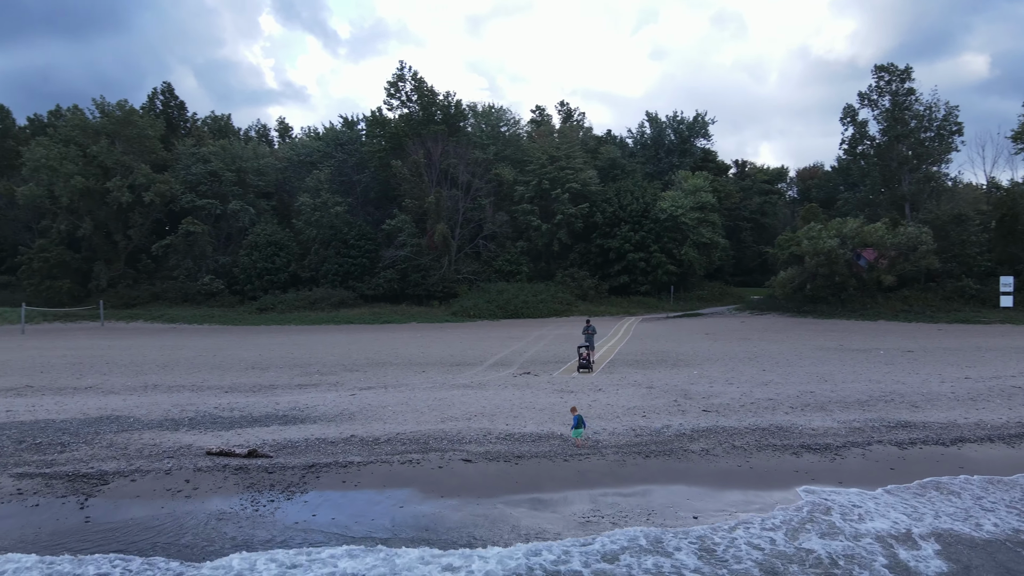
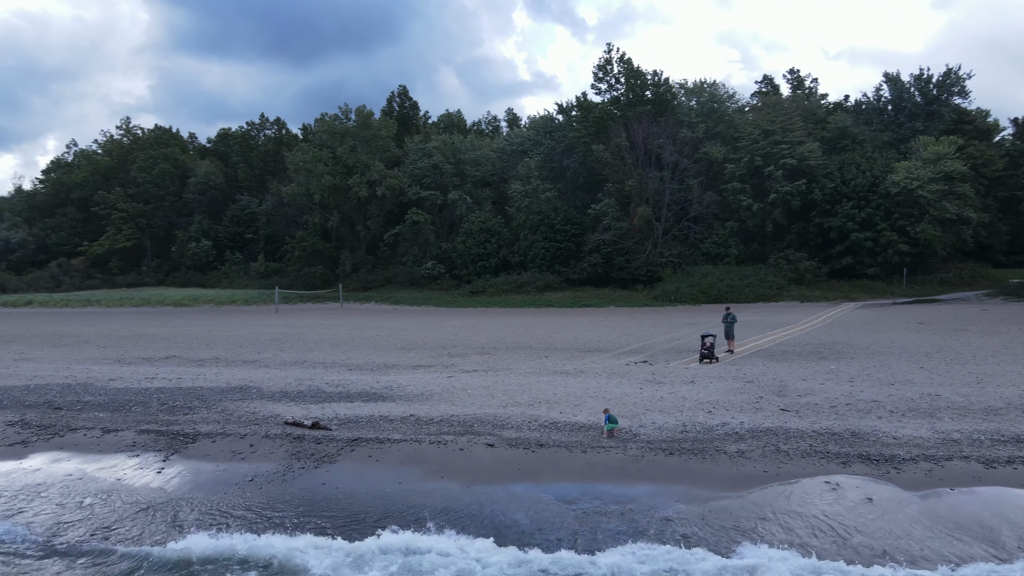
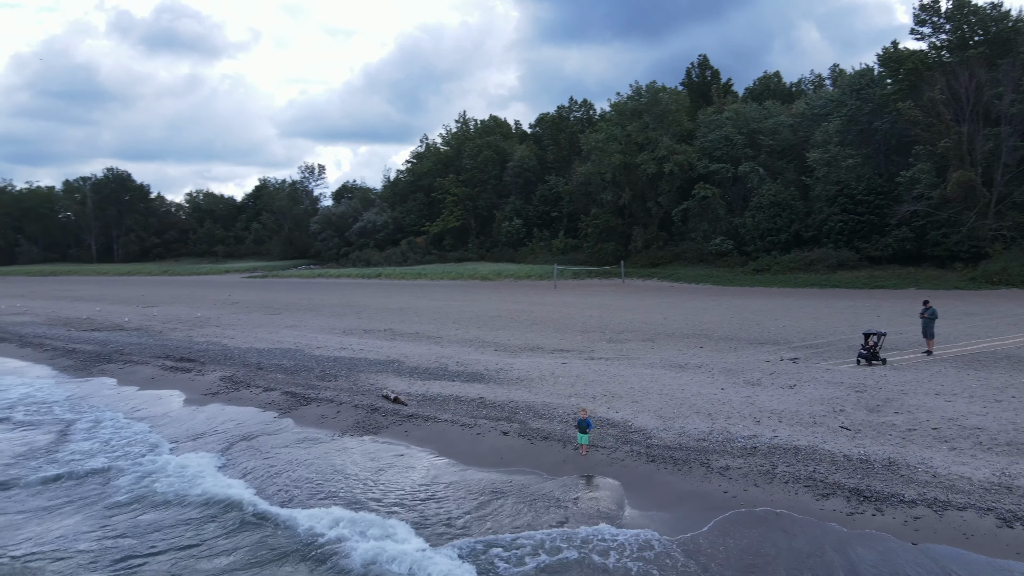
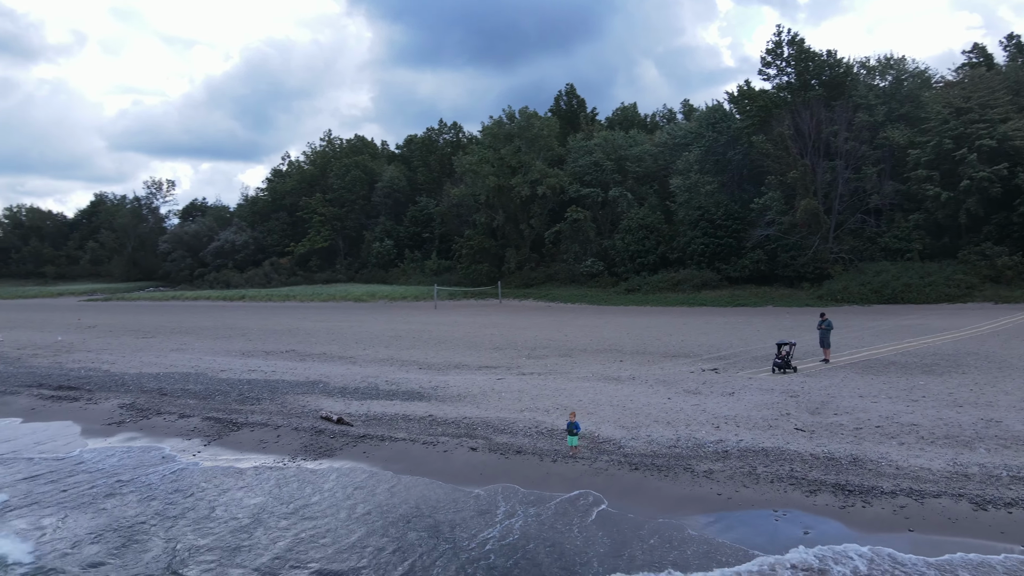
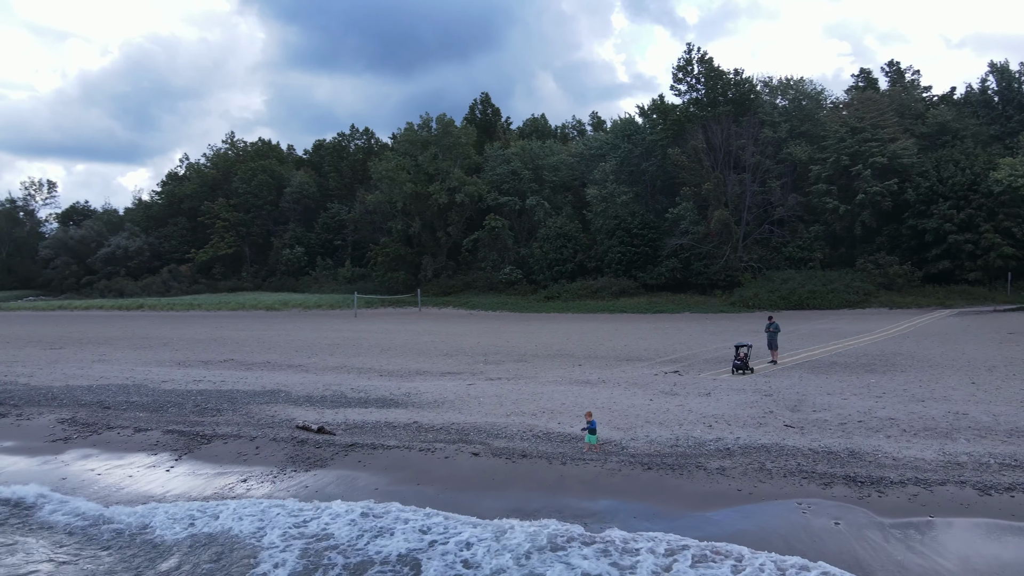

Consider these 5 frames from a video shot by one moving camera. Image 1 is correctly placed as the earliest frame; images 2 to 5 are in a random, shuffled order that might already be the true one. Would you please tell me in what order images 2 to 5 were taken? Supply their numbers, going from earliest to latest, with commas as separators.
2, 5, 4, 3
